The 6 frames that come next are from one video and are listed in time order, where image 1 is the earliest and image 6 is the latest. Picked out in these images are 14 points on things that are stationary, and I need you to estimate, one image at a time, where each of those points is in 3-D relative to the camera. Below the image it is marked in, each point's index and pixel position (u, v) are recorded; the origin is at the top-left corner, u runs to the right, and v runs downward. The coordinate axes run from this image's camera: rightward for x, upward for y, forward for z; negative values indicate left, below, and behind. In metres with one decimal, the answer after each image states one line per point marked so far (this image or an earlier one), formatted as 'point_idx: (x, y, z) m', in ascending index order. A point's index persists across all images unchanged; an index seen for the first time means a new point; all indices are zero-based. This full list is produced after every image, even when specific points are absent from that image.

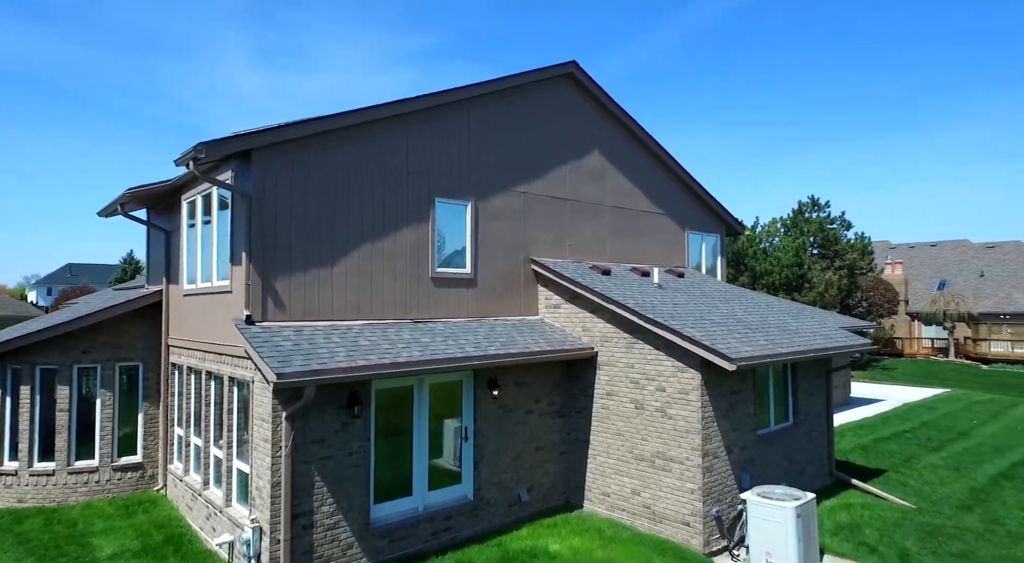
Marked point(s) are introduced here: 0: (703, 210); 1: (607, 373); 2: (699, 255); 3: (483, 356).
0: (+4.6, +1.6, +16.5) m
1: (+1.5, -1.4, +10.6) m
2: (+4.6, +0.6, +16.6) m
3: (-0.4, -1.0, +9.1) m
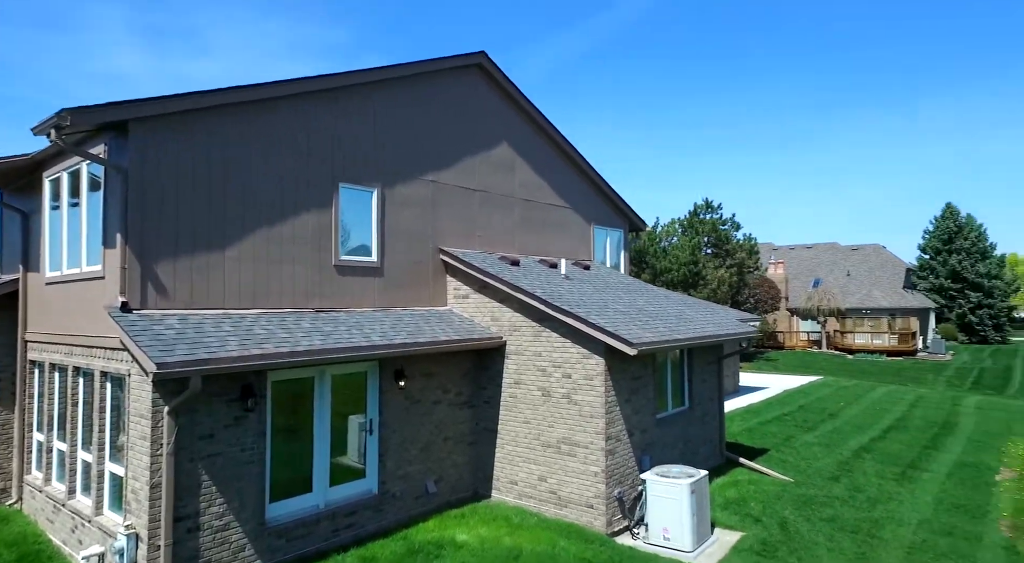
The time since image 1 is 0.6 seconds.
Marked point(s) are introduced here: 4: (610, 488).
0: (+2.4, +1.9, +16.8) m
1: (+0.1, -1.3, +10.6) m
2: (+2.3, +0.8, +16.9) m
3: (-1.6, -0.8, +8.9) m
4: (+1.4, -2.9, +9.5) m
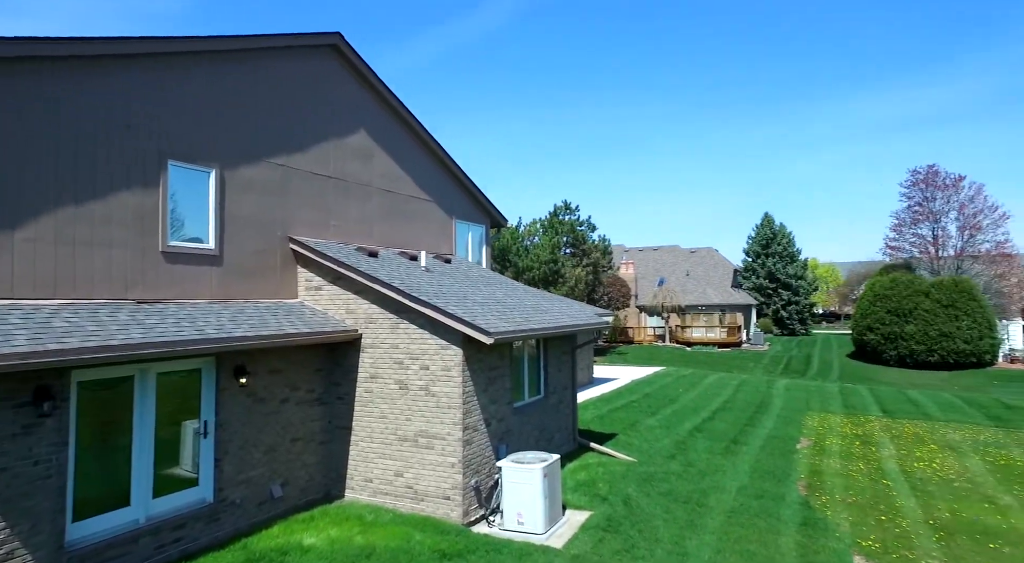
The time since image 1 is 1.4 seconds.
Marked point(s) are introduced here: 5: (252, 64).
0: (-1.1, +2.1, +16.7) m
1: (-2.1, -1.1, +10.1) m
2: (-1.2, +1.0, +16.8) m
3: (-3.4, -0.7, +8.1) m
4: (-0.6, -2.8, +9.4) m
5: (-4.0, +3.4, +10.4) m
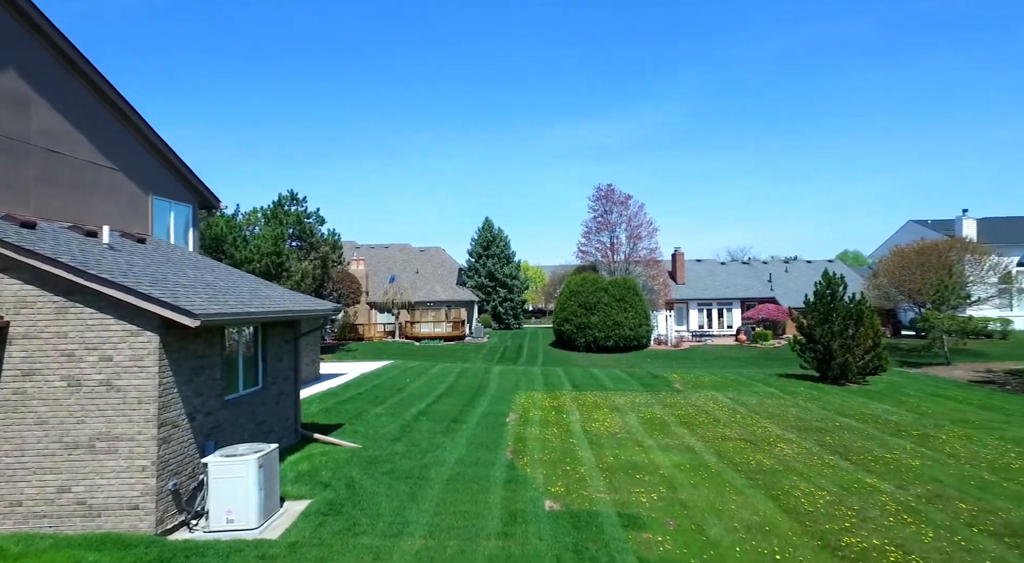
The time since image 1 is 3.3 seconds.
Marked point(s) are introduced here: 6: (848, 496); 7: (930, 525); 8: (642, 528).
0: (-7.6, +2.5, +14.7) m
1: (-6.0, -0.8, +8.2) m
2: (-7.6, +1.4, +14.7) m
3: (-6.4, -0.4, +5.9) m
4: (-4.3, -2.4, +8.2) m
5: (-7.8, +3.7, +7.7) m
6: (+5.2, -3.3, +10.3) m
7: (+5.7, -3.3, +9.1) m
8: (+1.7, -3.3, +8.7) m
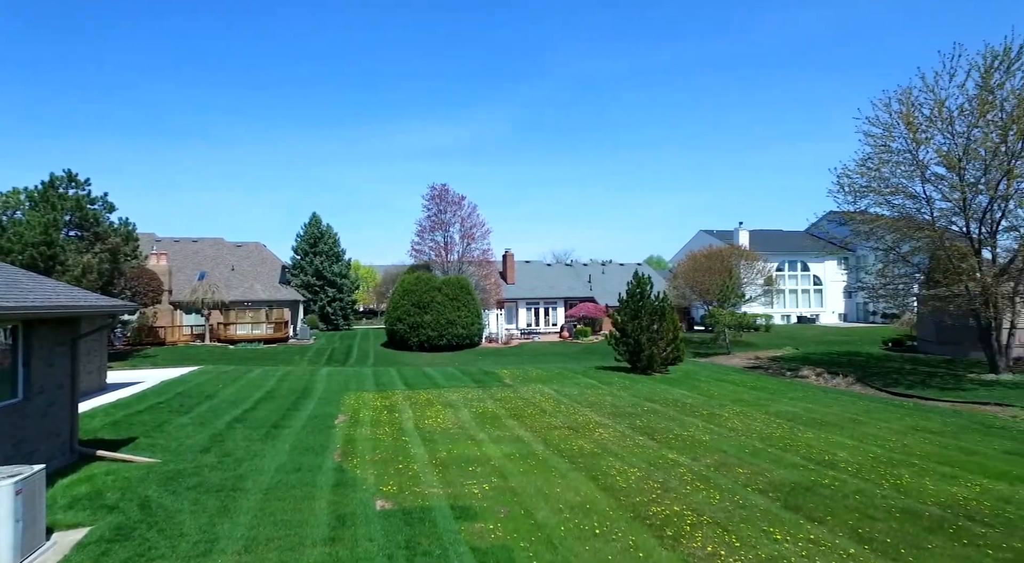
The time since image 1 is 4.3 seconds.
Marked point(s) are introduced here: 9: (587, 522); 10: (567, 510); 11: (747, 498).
0: (-11.0, +2.3, +13.1) m
1: (-7.9, -0.9, +7.2) m
2: (-11.1, +1.3, +13.1) m
3: (-7.7, -0.5, +4.9) m
4: (-6.2, -2.6, +7.6) m
5: (-9.5, +3.6, +6.3) m
6: (+2.5, -3.4, +12.0) m
7: (+3.3, -3.4, +10.9) m
8: (-0.5, -3.3, +9.6) m
9: (+1.0, -3.4, +9.4) m
10: (+0.7, -3.4, +9.9) m
11: (+3.6, -3.4, +10.5) m
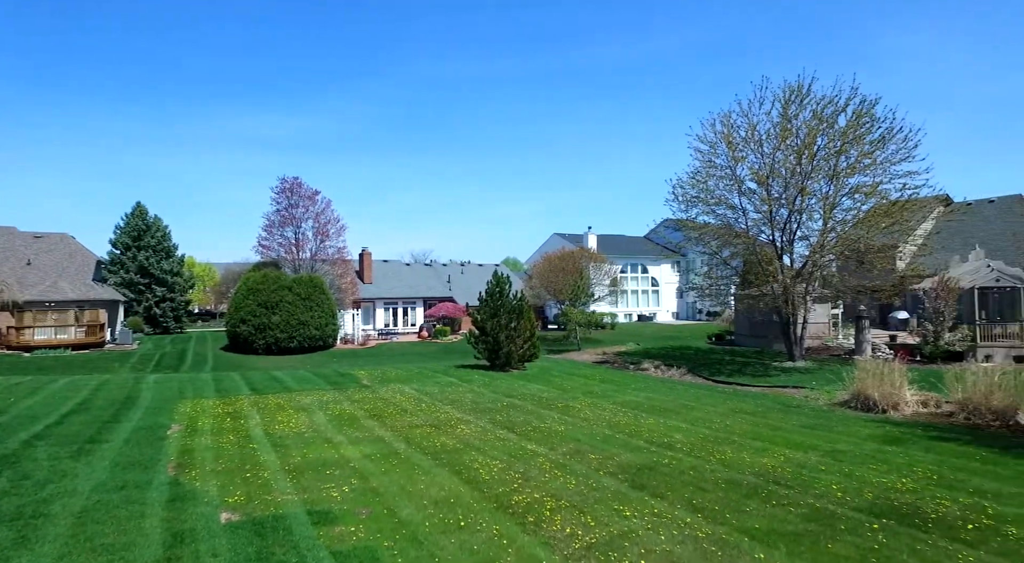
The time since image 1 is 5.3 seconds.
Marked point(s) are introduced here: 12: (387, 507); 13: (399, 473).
0: (-13.5, +2.0, +11.1) m
1: (-9.1, -1.2, +6.0) m
2: (-13.5, +1.0, +11.1) m
3: (-8.5, -0.8, +3.7) m
4: (-7.6, -2.8, +6.7) m
5: (-10.6, +3.3, +4.7) m
6: (0.0, -3.4, +12.8) m
7: (+1.1, -3.4, +12.0) m
8: (-2.4, -3.5, +9.9) m
9: (-0.9, -3.5, +10.0) m
10: (-1.3, -3.5, +10.5) m
11: (+1.5, -3.4, +11.6) m
12: (-1.8, -3.5, +10.5) m
13: (-1.9, -3.5, +12.2) m
